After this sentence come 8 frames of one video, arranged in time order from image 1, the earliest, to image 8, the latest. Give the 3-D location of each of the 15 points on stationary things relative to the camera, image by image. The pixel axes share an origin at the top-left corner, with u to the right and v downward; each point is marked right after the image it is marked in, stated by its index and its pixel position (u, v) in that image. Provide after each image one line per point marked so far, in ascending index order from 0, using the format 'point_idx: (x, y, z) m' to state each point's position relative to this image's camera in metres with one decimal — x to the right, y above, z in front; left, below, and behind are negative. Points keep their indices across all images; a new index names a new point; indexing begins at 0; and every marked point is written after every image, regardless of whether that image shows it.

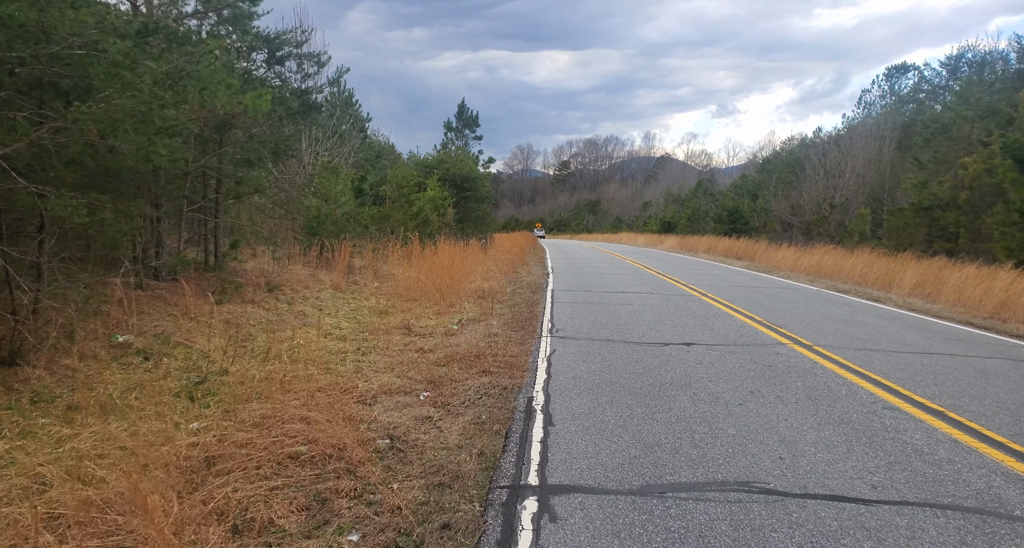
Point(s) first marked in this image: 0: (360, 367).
0: (-1.6, -1.0, +6.9) m
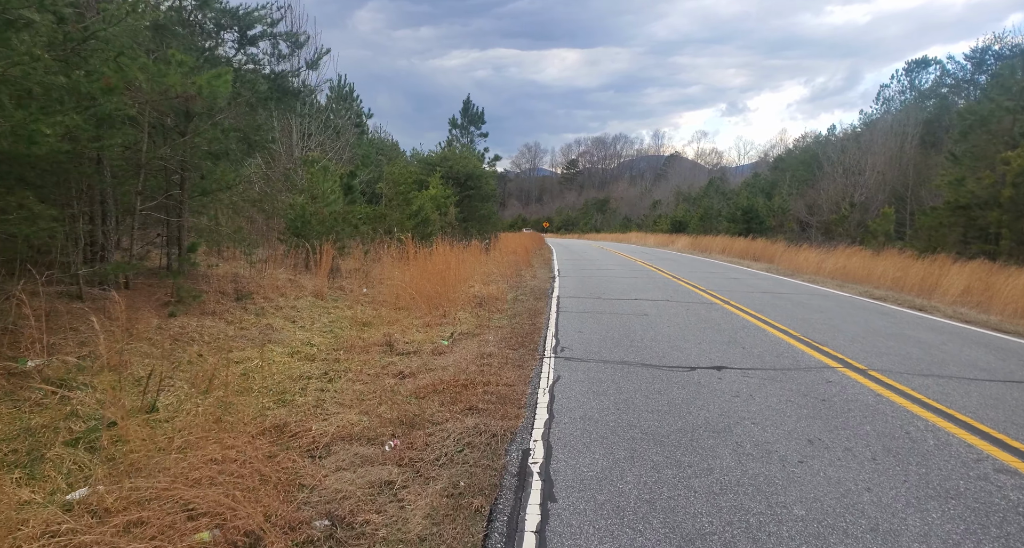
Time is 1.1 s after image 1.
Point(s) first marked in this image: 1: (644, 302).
0: (-1.7, -1.1, +5.7) m
1: (+2.4, -0.5, +11.6) m
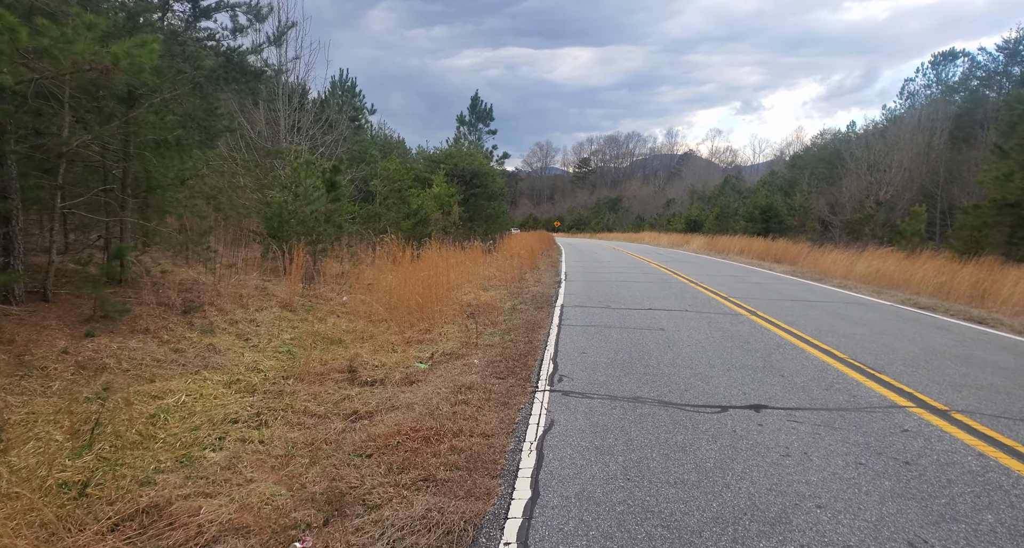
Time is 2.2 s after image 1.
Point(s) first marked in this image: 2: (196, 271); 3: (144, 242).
0: (-1.8, -1.2, +4.3) m
1: (+2.4, -0.6, +10.2) m
2: (-5.0, +0.1, +10.0) m
3: (-5.2, +0.5, +9.0) m
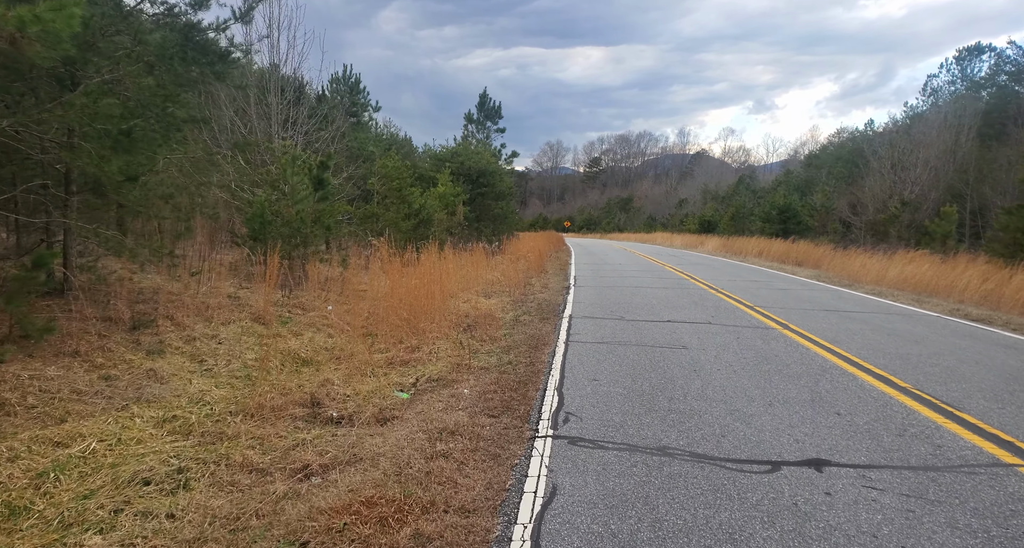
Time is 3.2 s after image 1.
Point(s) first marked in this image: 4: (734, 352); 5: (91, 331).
0: (-1.9, -1.3, +3.2) m
1: (+2.4, -0.8, +9.0) m
2: (-4.9, -0.1, +9.0) m
3: (-5.2, +0.4, +7.9) m
4: (+2.6, -0.9, +7.5) m
5: (-4.3, -0.6, +6.5) m
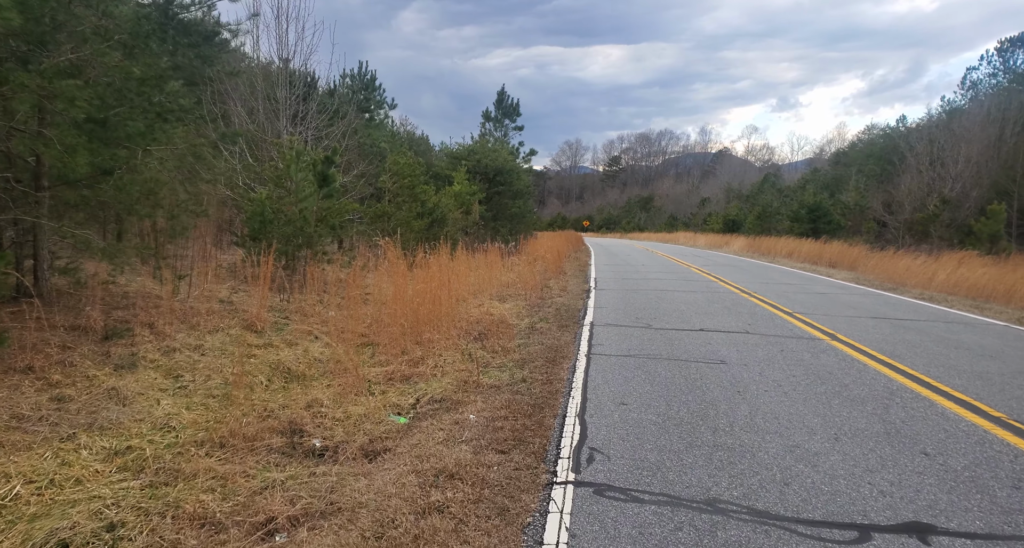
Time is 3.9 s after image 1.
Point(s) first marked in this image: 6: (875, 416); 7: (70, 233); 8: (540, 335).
0: (-1.9, -1.4, +2.4) m
1: (+2.6, -0.8, +8.1) m
2: (-4.7, -0.1, +8.3) m
3: (-5.0, +0.3, +7.2) m
4: (+2.8, -1.0, +6.5) m
5: (-4.1, -0.6, +5.7) m
6: (+2.8, -1.1, +4.9) m
7: (-4.8, +0.5, +6.8) m
8: (+0.4, -0.8, +8.6) m
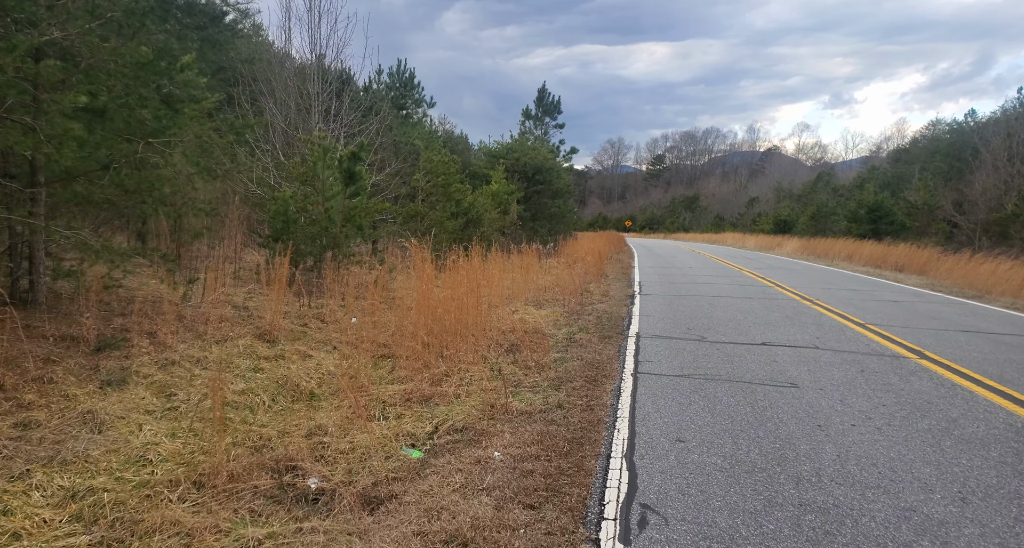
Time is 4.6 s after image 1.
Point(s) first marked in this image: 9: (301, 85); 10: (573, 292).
0: (-1.8, -1.4, +1.7) m
1: (+3.0, -0.9, +7.1) m
2: (-4.3, -0.1, +7.7) m
3: (-4.6, +0.3, +6.7) m
4: (+3.1, -1.0, +5.5) m
5: (-3.8, -0.7, +5.2) m
6: (+3.0, -1.2, +3.9) m
7: (-4.4, +0.4, +6.3) m
8: (+0.8, -0.9, +7.8) m
9: (-4.7, +4.2, +14.1) m
10: (+1.2, -0.3, +12.4) m
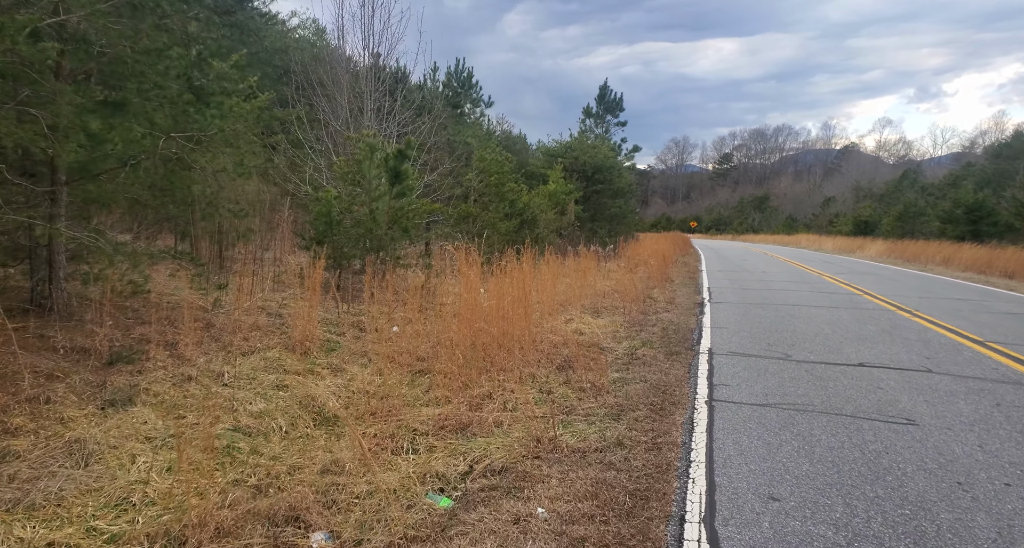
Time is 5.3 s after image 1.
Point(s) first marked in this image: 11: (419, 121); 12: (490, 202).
0: (-1.8, -1.5, +1.1) m
1: (+3.5, -1.0, +6.0) m
2: (-3.7, -0.2, +7.3) m
3: (-4.1, +0.2, +6.3) m
4: (+3.4, -1.1, +4.4) m
5: (-3.5, -0.7, +4.7) m
6: (+3.2, -1.3, +2.7) m
7: (-3.9, +0.4, +5.9) m
8: (+1.4, -1.0, +6.9) m
9: (-3.4, +4.1, +13.7) m
10: (+2.2, -0.4, +11.4) m
11: (-2.3, +3.8, +15.8) m
12: (-0.4, +1.5, +13.5) m
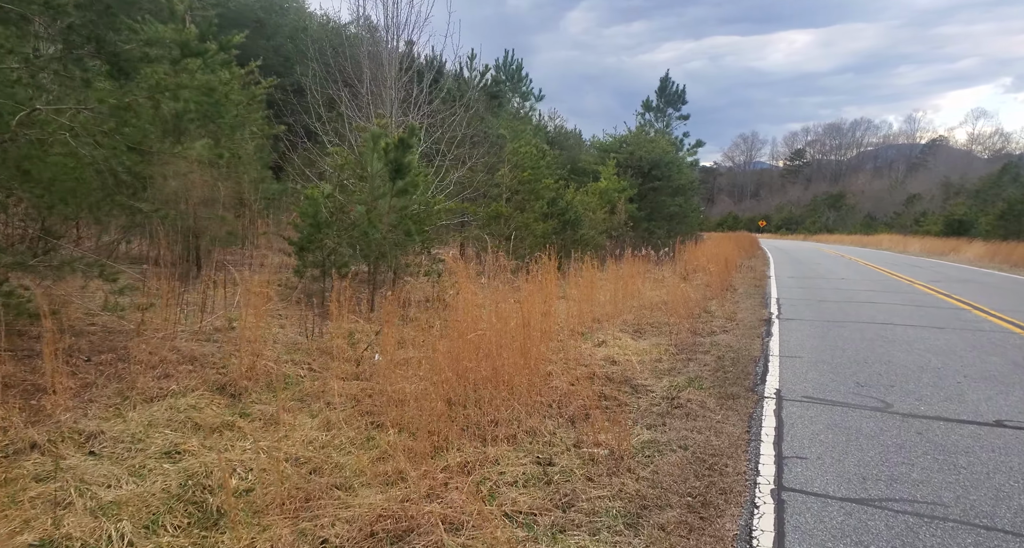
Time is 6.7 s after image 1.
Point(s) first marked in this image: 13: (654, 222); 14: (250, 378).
0: (-2.4, -1.7, -0.4) m
1: (+3.4, -1.2, +4.0) m
2: (-3.6, -0.3, +6.0) m
3: (-4.1, +0.1, +5.0) m
4: (+3.2, -1.3, +2.4) m
5: (-3.7, -0.9, +3.4) m
6: (+2.8, -1.5, +0.8) m
7: (-4.0, +0.2, +4.6) m
8: (+1.4, -1.2, +5.0) m
9: (-2.8, +4.0, +12.3) m
10: (+2.6, -0.6, +9.5) m
11: (-1.4, +3.7, +14.3) m
12: (+0.2, +1.4, +11.8) m
13: (+4.4, +1.6, +20.0) m
14: (-2.2, -0.8, +5.2) m
